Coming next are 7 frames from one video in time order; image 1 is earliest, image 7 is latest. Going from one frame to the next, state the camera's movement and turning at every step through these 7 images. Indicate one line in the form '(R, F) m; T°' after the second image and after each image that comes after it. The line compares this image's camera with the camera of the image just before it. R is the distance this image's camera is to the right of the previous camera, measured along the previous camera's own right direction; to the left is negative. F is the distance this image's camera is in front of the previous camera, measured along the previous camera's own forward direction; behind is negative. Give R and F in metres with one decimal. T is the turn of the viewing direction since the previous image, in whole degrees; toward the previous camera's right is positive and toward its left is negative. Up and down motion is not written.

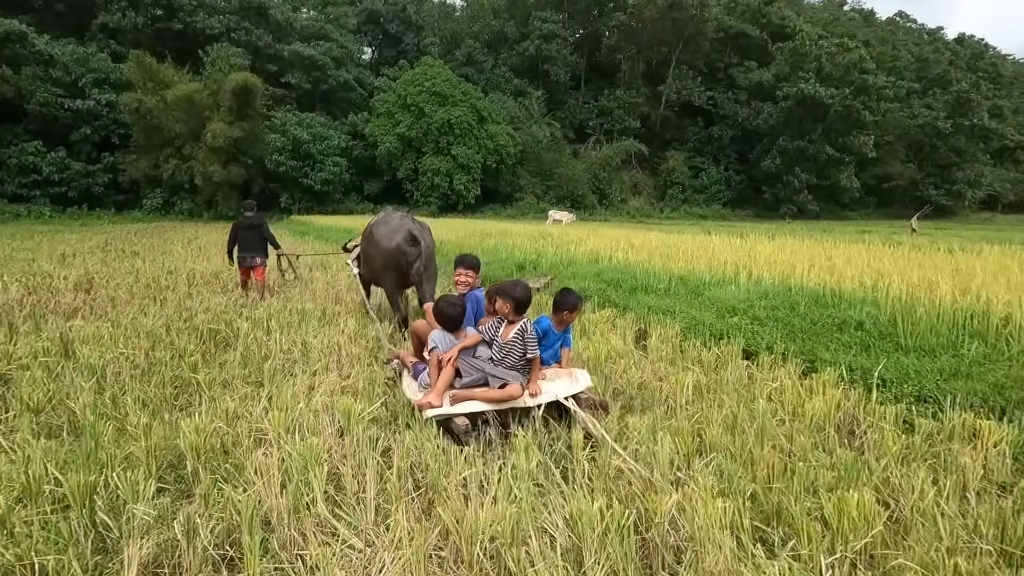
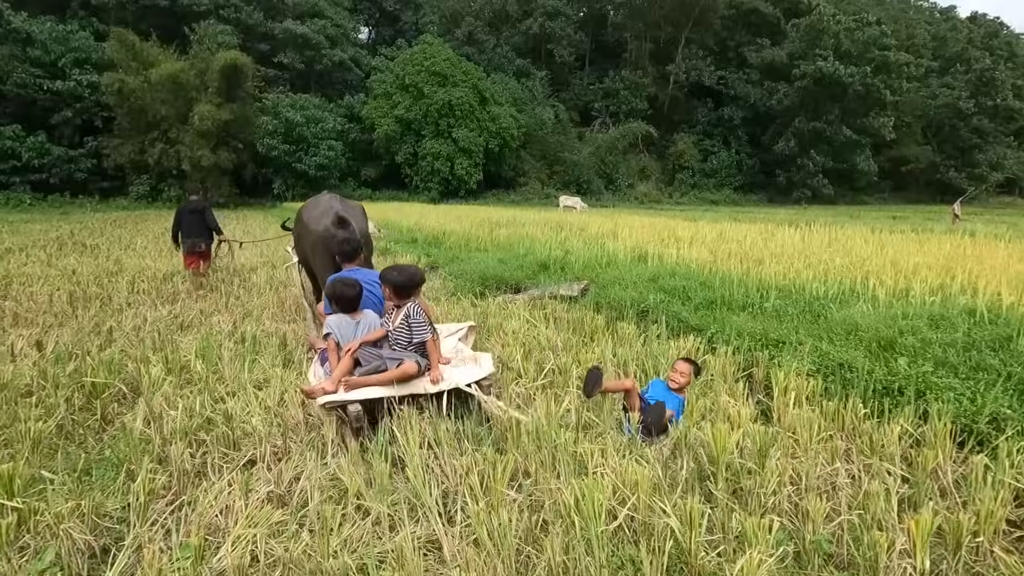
(-0.3, +1.8) m; 0°
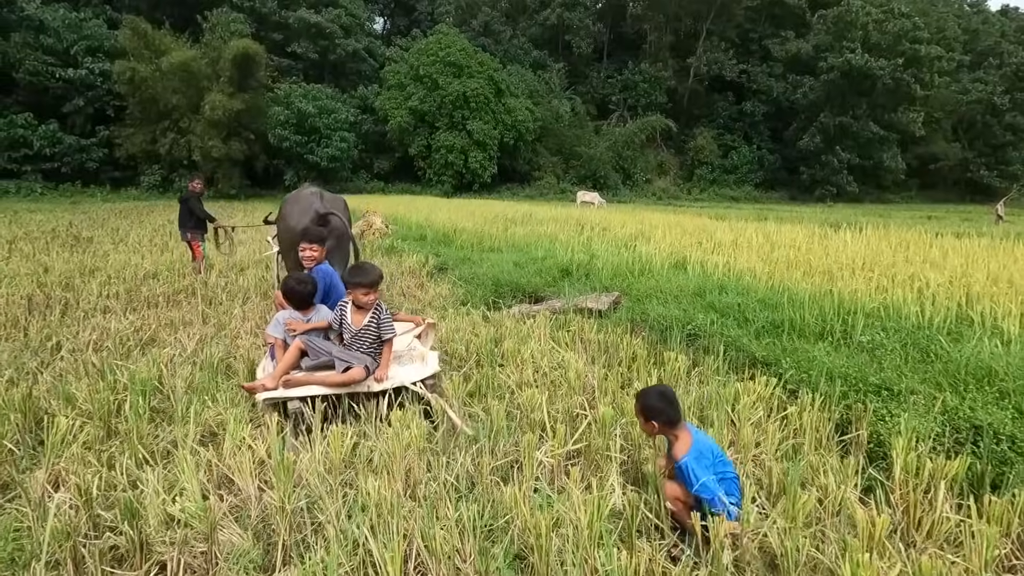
(-0.1, +0.9) m; -1°
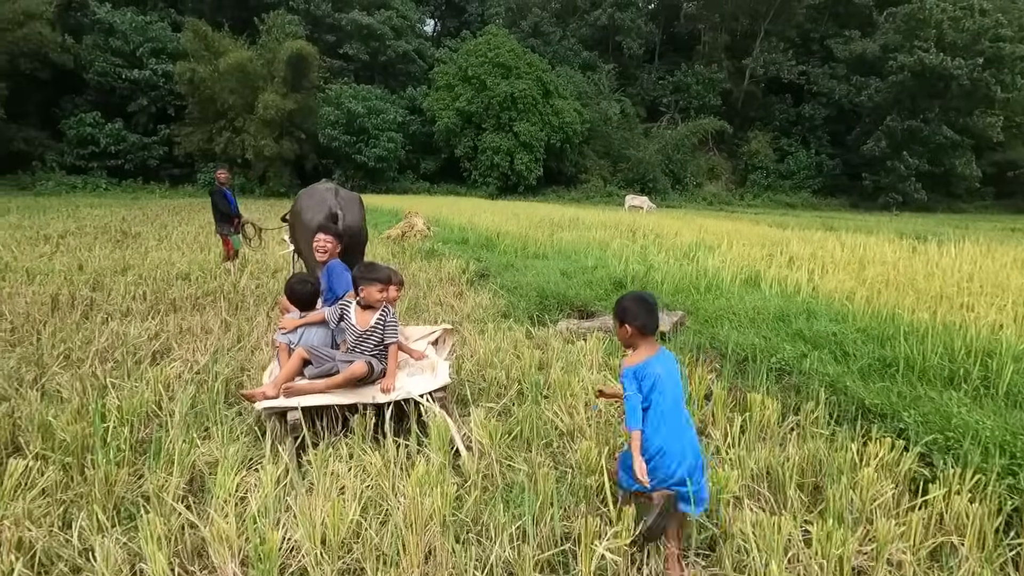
(-0.1, +0.6) m; -4°
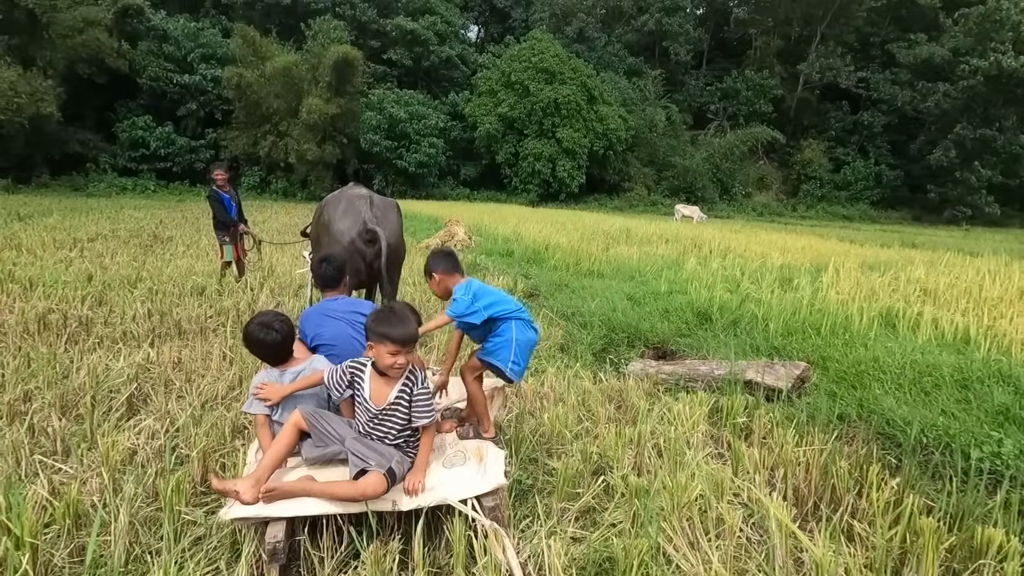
(-0.2, +1.0) m; -4°
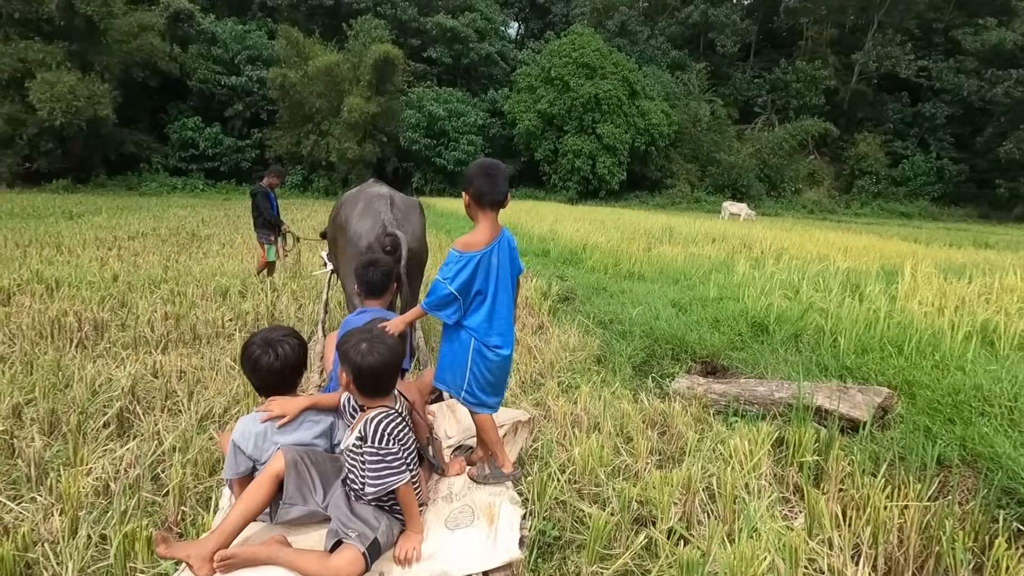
(+0.1, +0.4) m; -4°
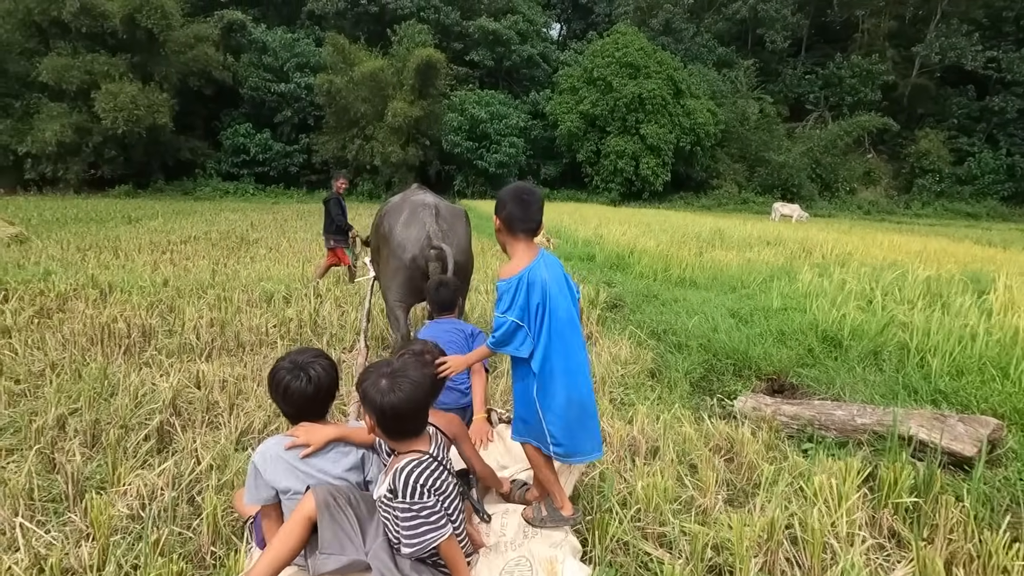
(-0.1, +0.2) m; -4°
